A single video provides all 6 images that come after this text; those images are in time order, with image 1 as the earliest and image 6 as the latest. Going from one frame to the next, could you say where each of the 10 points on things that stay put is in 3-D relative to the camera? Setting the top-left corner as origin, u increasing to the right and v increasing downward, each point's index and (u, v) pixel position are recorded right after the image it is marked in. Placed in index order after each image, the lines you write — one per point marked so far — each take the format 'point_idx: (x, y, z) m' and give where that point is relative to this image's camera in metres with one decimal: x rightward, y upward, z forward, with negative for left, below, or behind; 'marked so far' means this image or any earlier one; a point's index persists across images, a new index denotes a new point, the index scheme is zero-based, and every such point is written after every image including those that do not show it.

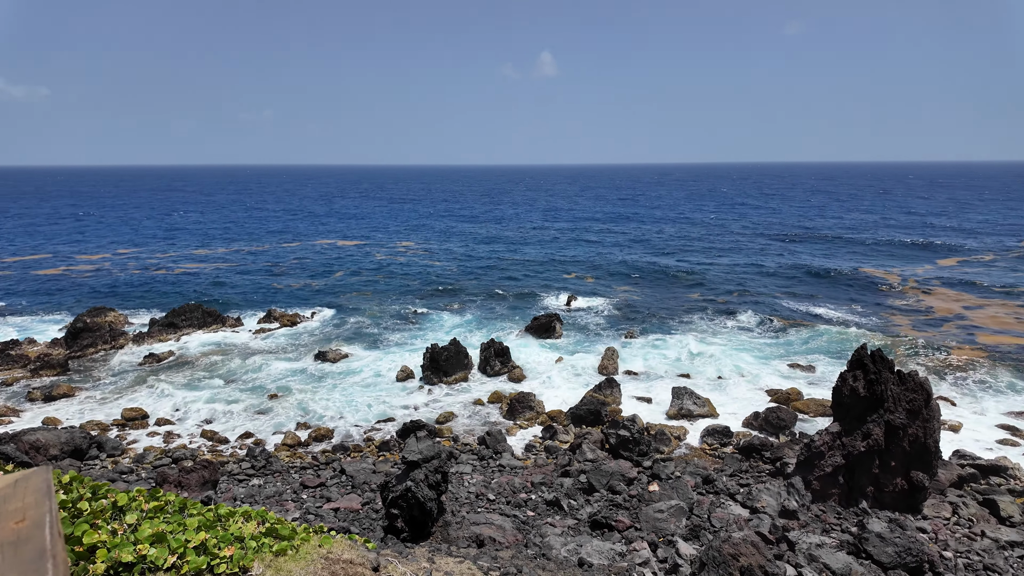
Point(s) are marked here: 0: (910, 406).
0: (+11.4, -3.3, +16.8) m
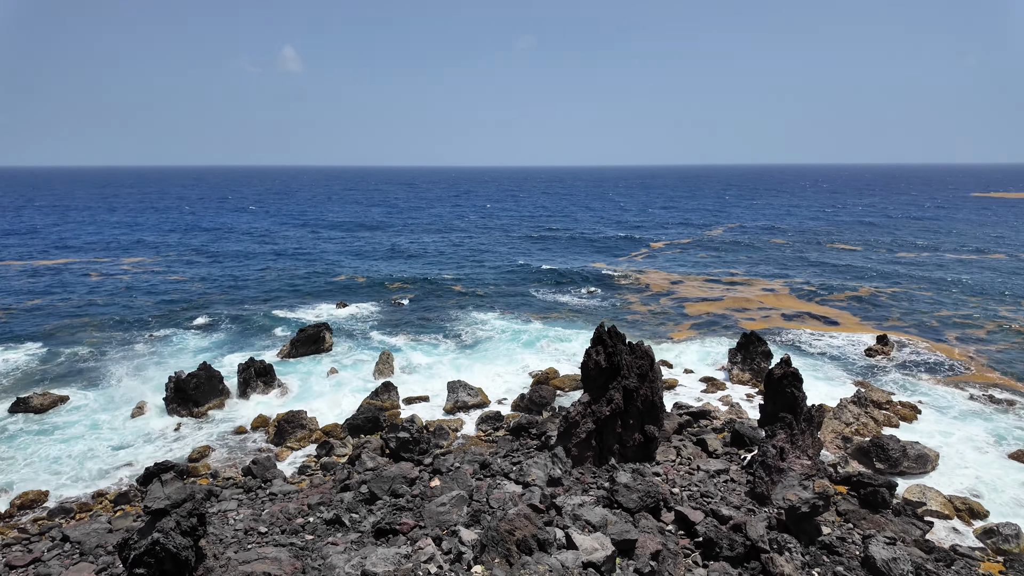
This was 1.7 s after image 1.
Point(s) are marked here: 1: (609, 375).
0: (+4.3, -2.7, +19.6) m
1: (+3.2, -2.9, +19.5) m
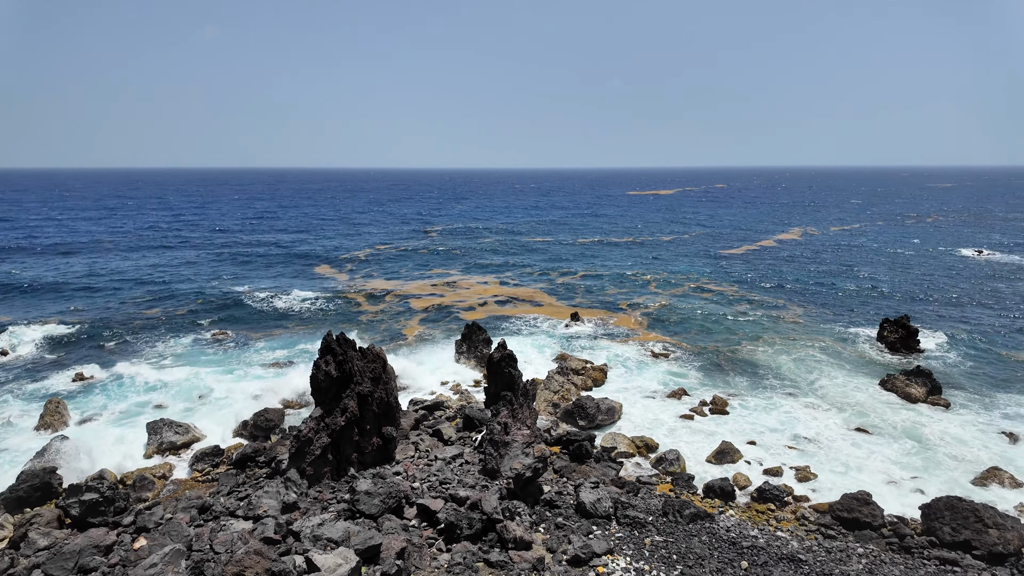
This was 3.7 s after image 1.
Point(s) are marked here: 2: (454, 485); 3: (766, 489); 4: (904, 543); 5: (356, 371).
0: (-4.7, -2.8, +19.5) m
1: (-5.6, -3.1, +18.9) m
2: (-1.7, -5.8, +17.4) m
3: (+7.7, -6.0, +17.8) m
4: (+10.2, -6.6, +15.4) m
5: (-5.1, -2.7, +19.1) m
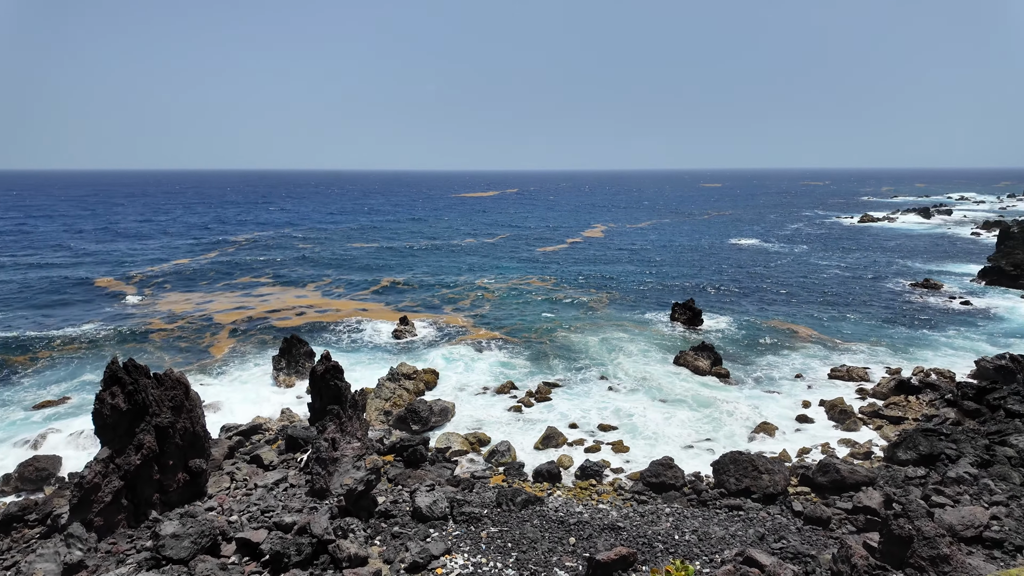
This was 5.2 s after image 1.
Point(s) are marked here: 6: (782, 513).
0: (-10.0, -3.3, +17.4) m
1: (-10.7, -3.6, +16.6) m
2: (-6.5, -6.1, +16.2) m
3: (+2.4, -5.8, +19.2) m
4: (+5.6, -6.2, +17.6) m
5: (-10.3, -3.2, +16.9) m
6: (+7.6, -6.3, +16.6) m
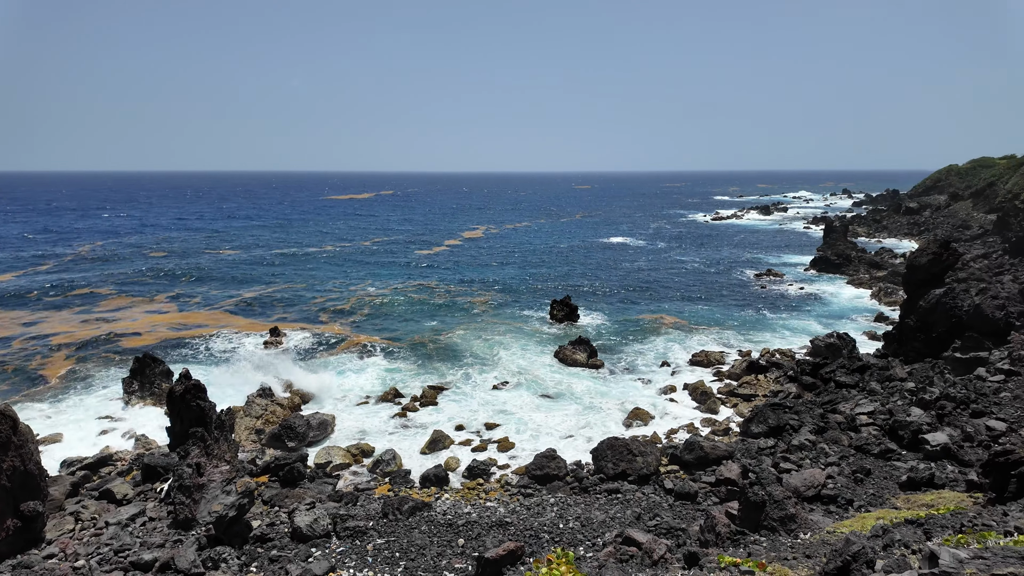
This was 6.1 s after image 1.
0: (-13.2, -3.8, +15.1) m
1: (-13.7, -4.1, +14.2) m
2: (-9.4, -6.5, +14.7) m
3: (-1.3, -5.8, +19.3) m
4: (+2.2, -6.1, +18.4) m
5: (-13.4, -3.7, +14.5) m
6: (+4.3, -6.1, +17.7) m
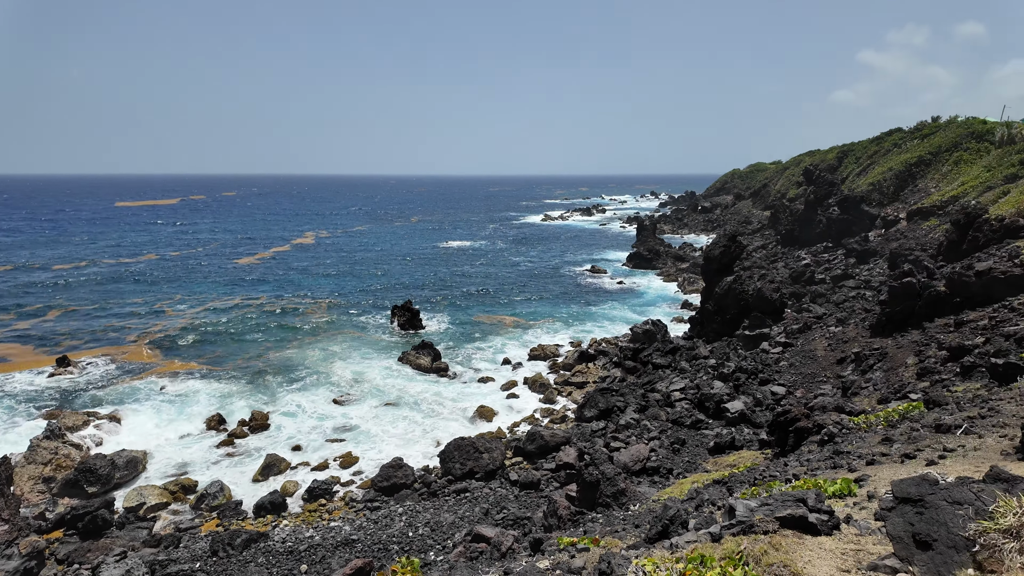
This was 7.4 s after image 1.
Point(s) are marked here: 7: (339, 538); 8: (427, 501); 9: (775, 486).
0: (-16.7, -4.7, +11.1) m
1: (-16.9, -5.0, +10.1) m
2: (-12.7, -7.1, +11.7) m
3: (-6.1, -6.1, +18.3) m
4: (-2.6, -6.2, +18.3) m
5: (-16.7, -4.6, +10.5) m
6: (-0.4, -6.1, +18.3) m
7: (-4.6, -6.6, +15.8) m
8: (-2.6, -6.4, +17.7) m
9: (+5.3, -4.0, +12.1) m
